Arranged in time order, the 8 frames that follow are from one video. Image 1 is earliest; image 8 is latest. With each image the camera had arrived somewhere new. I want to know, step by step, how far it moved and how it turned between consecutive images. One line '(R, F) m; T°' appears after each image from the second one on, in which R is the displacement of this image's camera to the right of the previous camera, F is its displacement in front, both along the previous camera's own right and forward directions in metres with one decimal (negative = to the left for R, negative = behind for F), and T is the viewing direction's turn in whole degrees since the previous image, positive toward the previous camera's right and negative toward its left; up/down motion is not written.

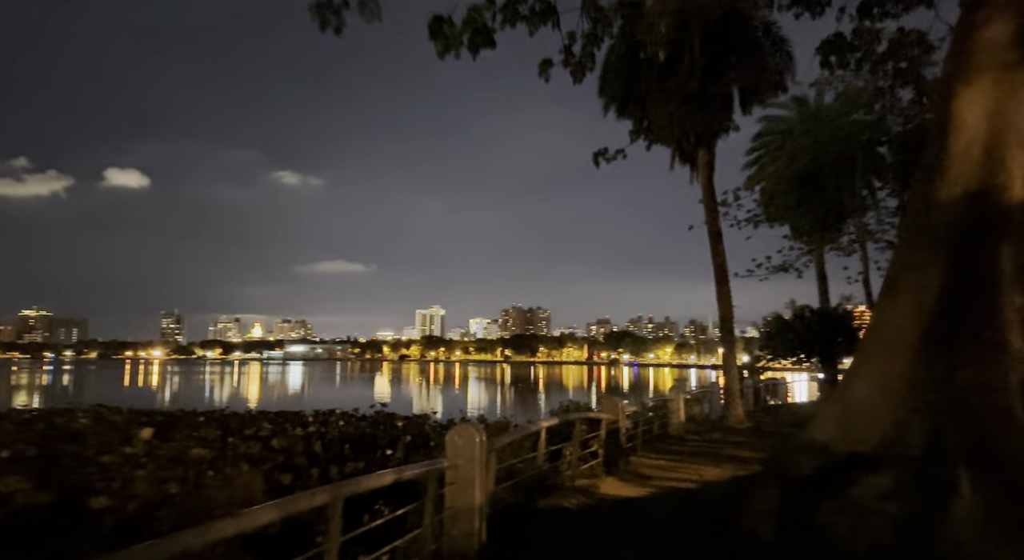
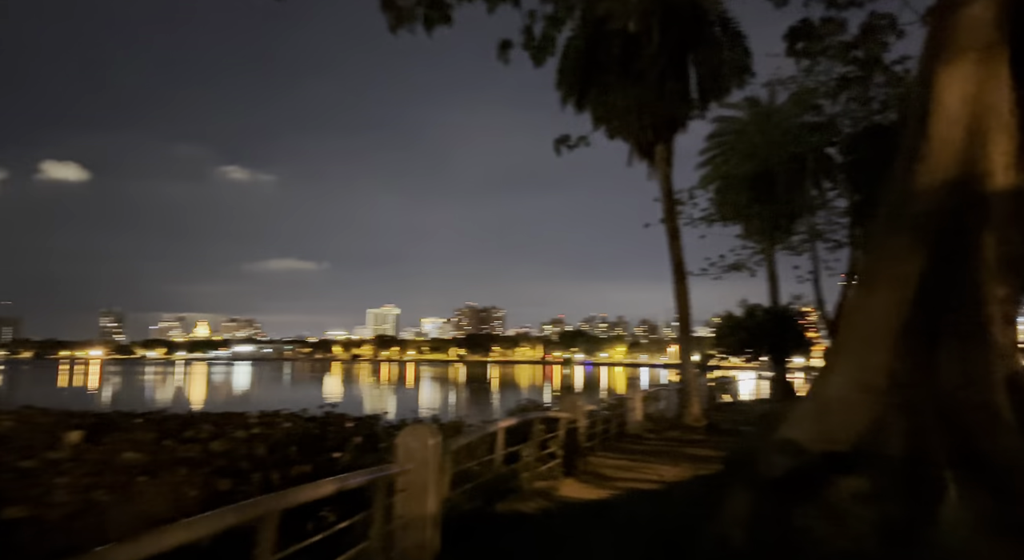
(0.0, +0.4) m; +4°
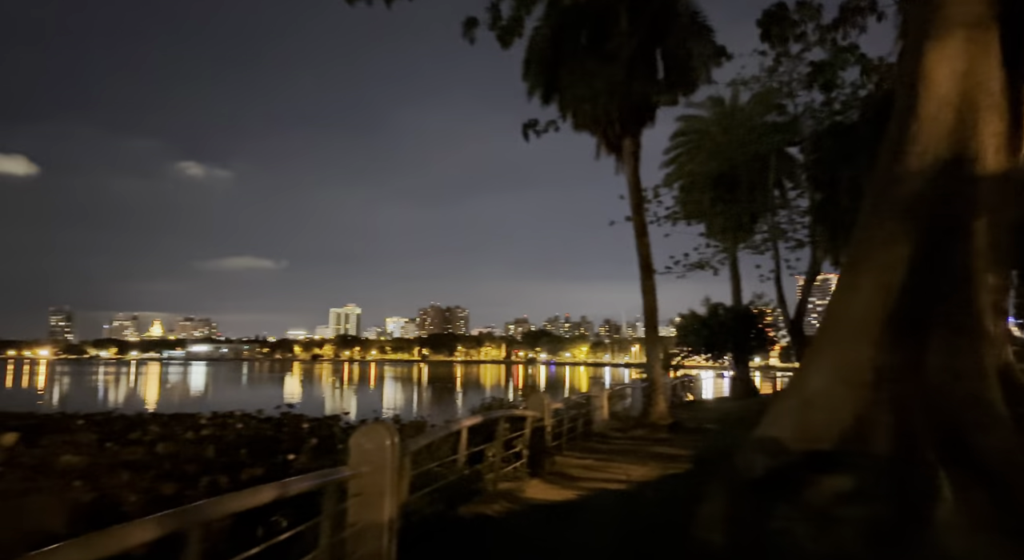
(0.0, +0.4) m; +3°
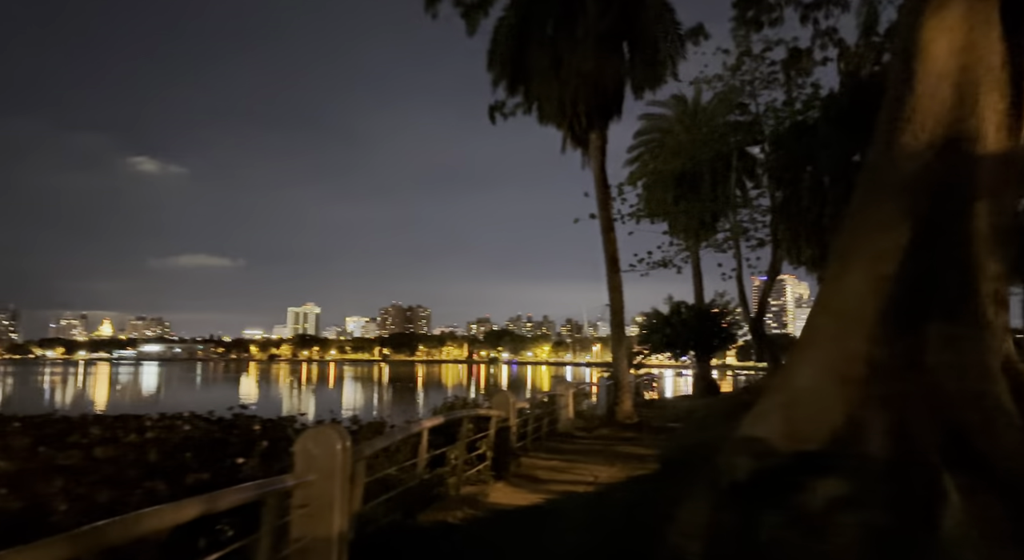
(0.0, +0.4) m; +3°
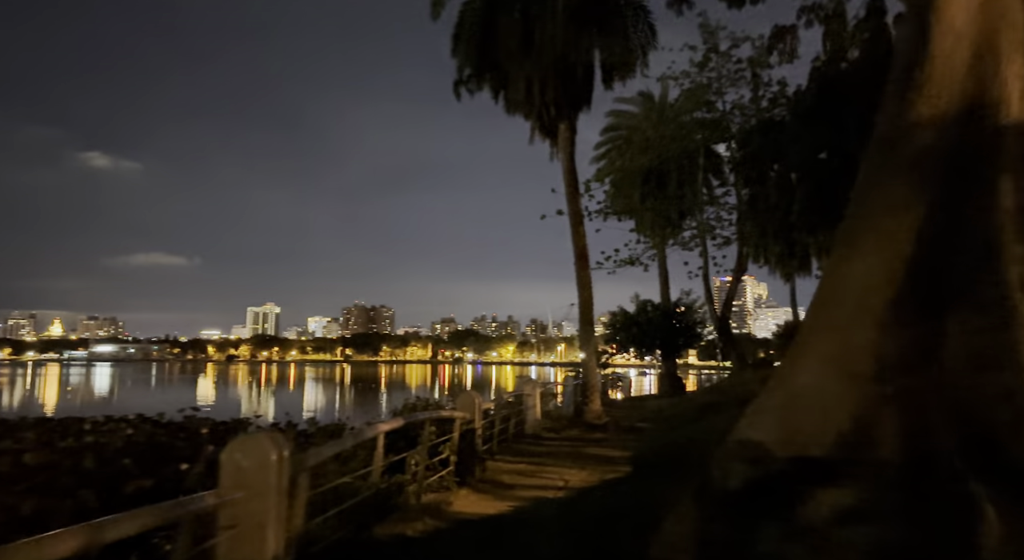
(0.0, +0.6) m; +3°
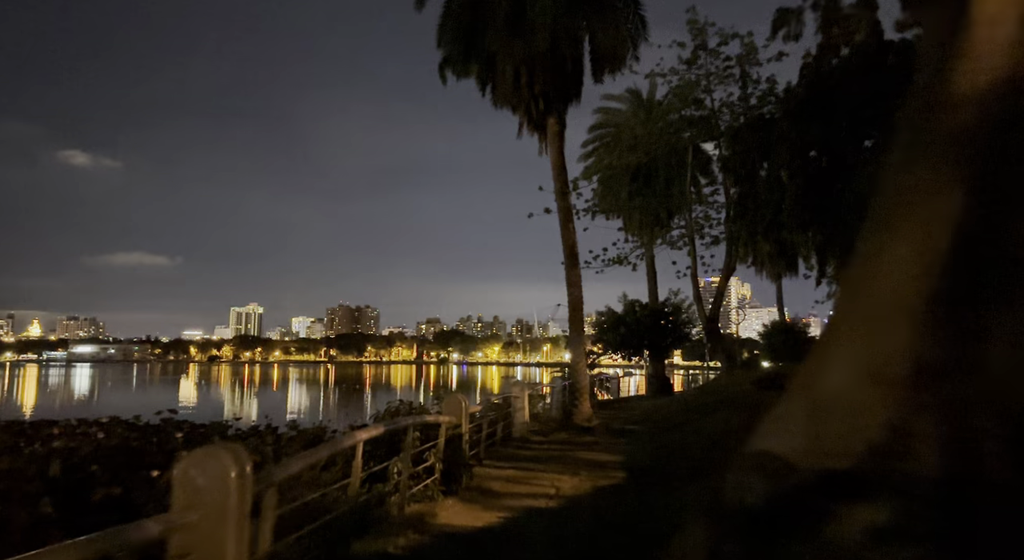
(0.0, +0.4) m; +1°
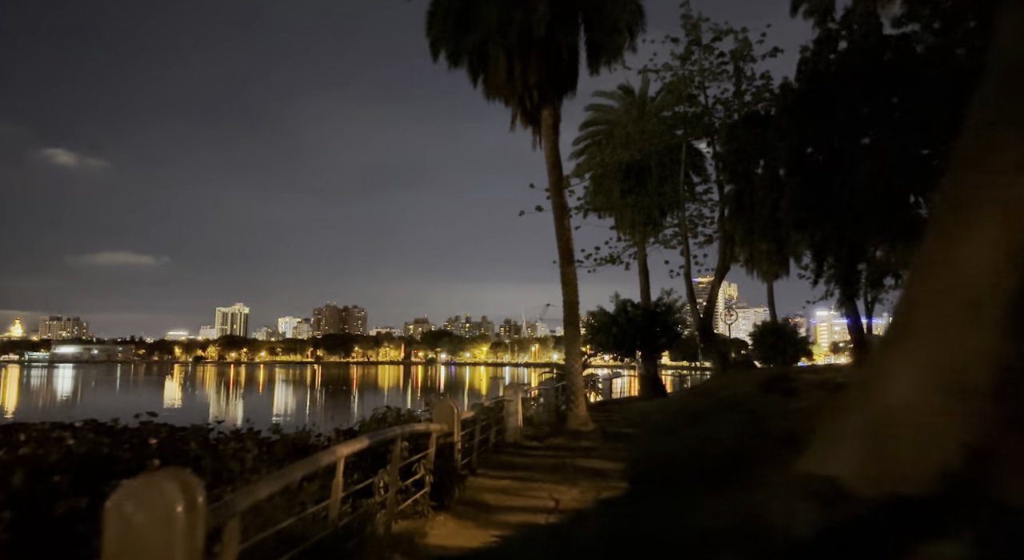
(-0.1, +0.6) m; +1°
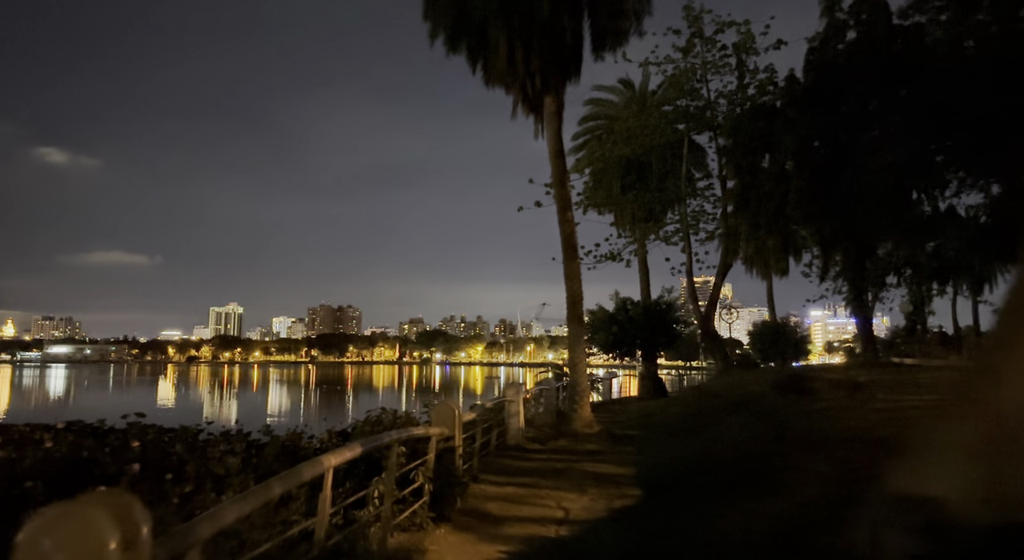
(-0.1, +0.6) m; 0°
